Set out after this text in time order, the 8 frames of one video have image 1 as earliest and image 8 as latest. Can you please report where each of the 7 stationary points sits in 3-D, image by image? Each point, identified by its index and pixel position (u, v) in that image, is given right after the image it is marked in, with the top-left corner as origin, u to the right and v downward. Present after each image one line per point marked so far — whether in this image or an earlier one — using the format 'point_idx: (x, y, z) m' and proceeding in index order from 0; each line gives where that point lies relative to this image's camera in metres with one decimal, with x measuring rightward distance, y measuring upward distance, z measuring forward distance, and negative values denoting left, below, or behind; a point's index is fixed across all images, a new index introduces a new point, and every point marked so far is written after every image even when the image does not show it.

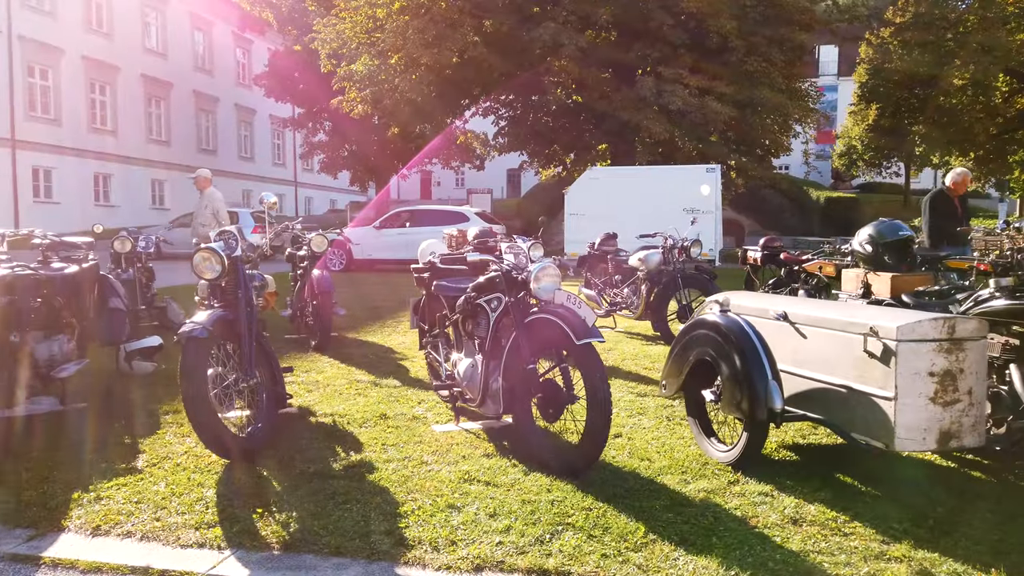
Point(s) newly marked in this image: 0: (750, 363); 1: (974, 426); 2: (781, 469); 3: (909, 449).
0: (+1.3, -0.4, +3.9) m
1: (+2.2, -0.6, +3.4) m
2: (+1.5, -1.0, +4.0) m
3: (+1.8, -0.7, +3.4) m
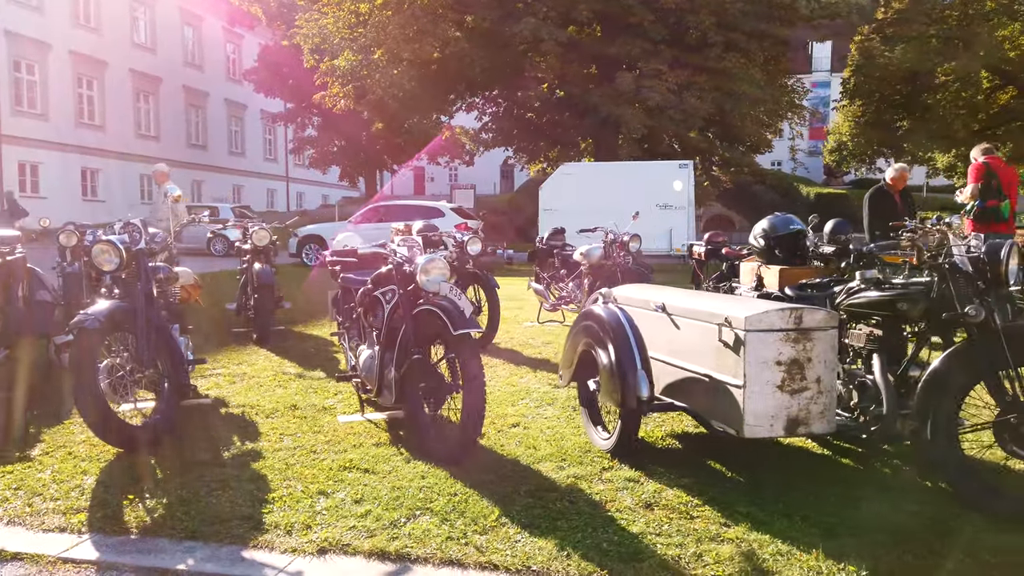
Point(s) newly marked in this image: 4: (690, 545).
0: (+0.6, -0.4, +4.0) m
1: (+1.5, -0.6, +3.5) m
2: (+0.8, -1.0, +4.1) m
3: (+1.2, -0.7, +3.5) m
4: (+0.7, -1.1, +3.1) m
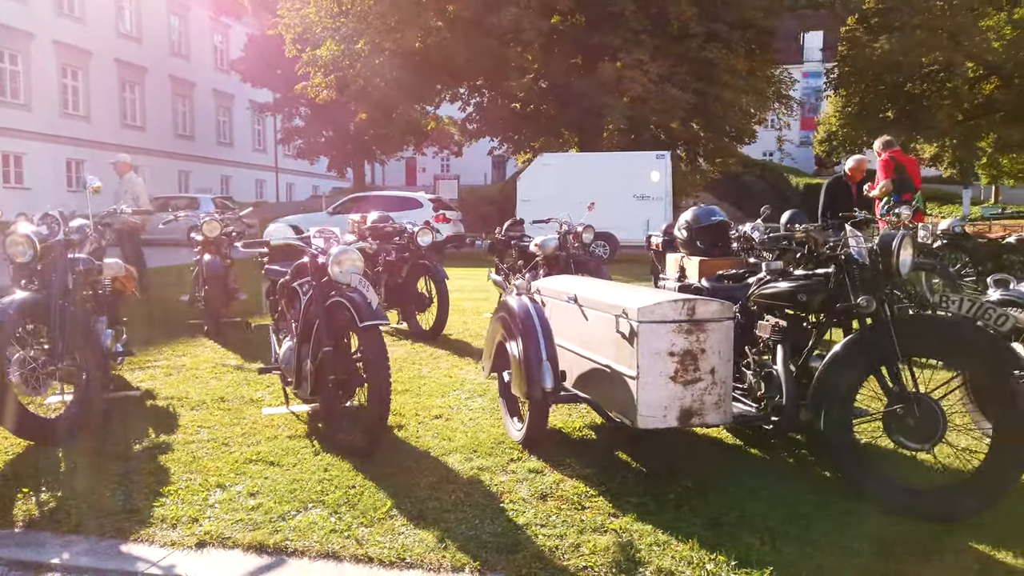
0: (+0.1, -0.3, +4.0) m
1: (+1.0, -0.6, +3.5) m
2: (+0.3, -0.9, +4.1) m
3: (+0.7, -0.7, +3.5) m
4: (+0.2, -1.0, +3.1) m
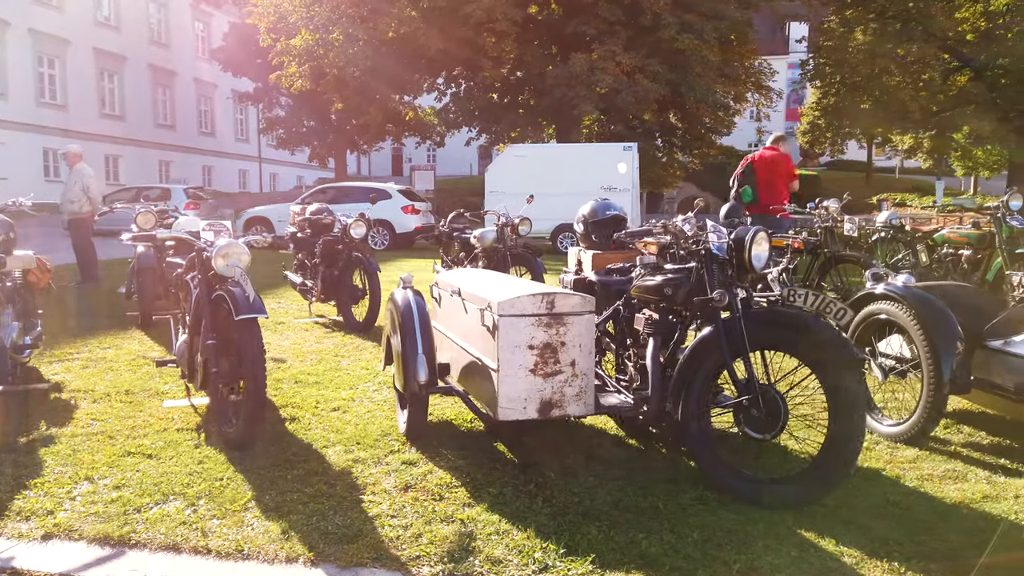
0: (-0.6, -0.3, +4.0) m
1: (+0.3, -0.5, +3.6) m
2: (-0.4, -0.9, +4.2) m
3: (0.0, -0.6, +3.5) m
4: (-0.4, -1.0, +3.1) m
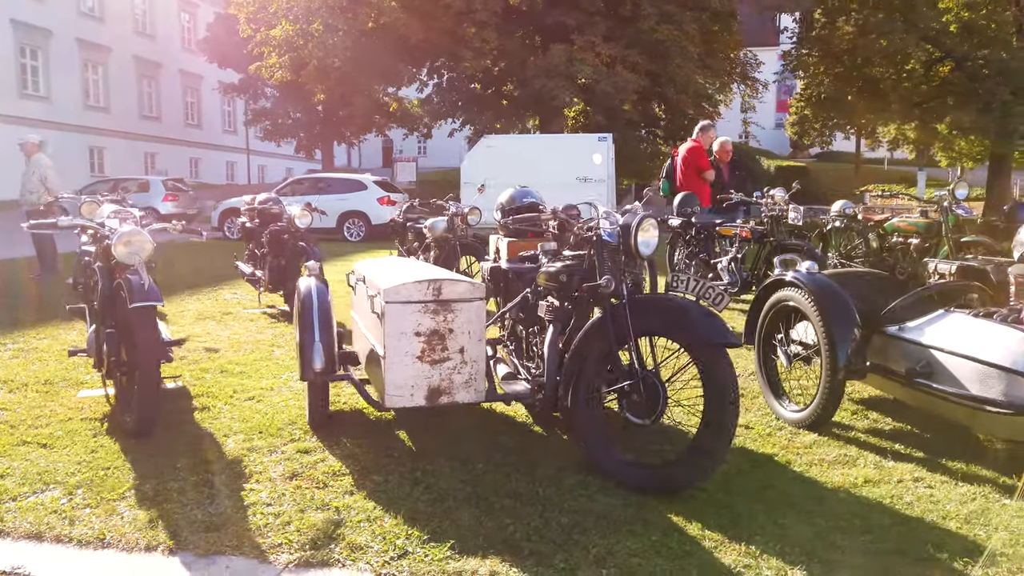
0: (-1.1, -0.2, +4.0) m
1: (-0.2, -0.5, +3.6) m
2: (-0.9, -0.8, +4.2) m
3: (-0.5, -0.6, +3.5) m
4: (-1.0, -1.0, +3.1) m
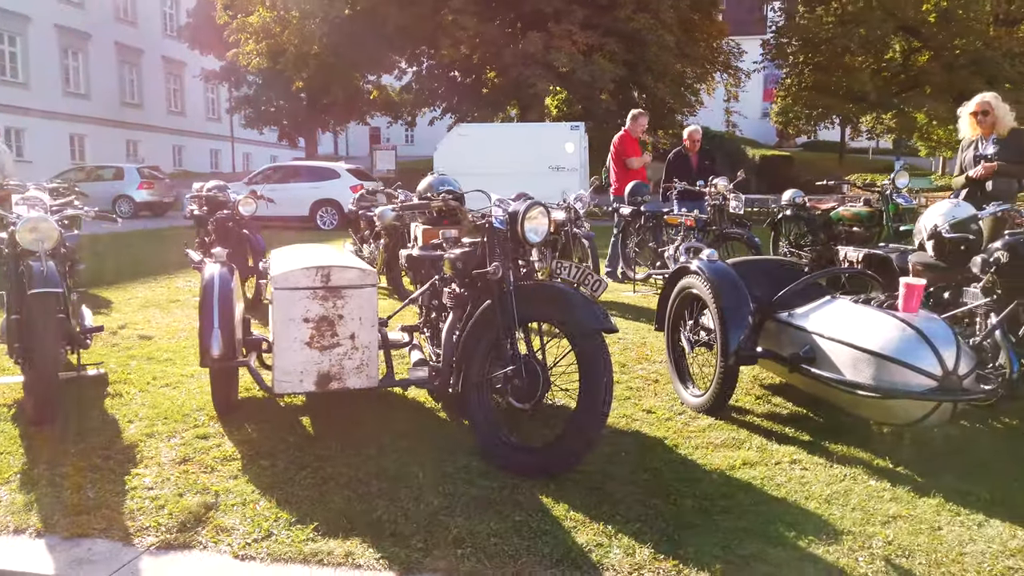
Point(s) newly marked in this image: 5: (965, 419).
0: (-1.7, -0.1, +4.0) m
1: (-0.8, -0.4, +3.6) m
2: (-1.5, -0.7, +4.2) m
3: (-1.1, -0.5, +3.5) m
4: (-1.5, -0.9, +3.1) m
5: (+2.5, -0.7, +4.0) m
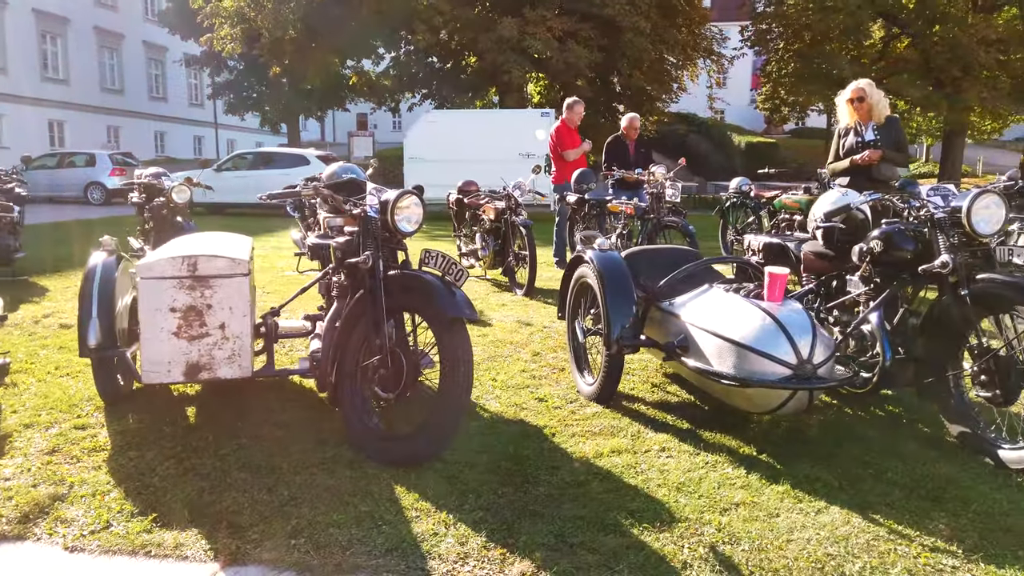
0: (-2.3, -0.1, +4.0) m
1: (-1.4, -0.3, +3.6) m
2: (-2.1, -0.7, +4.2) m
3: (-1.7, -0.4, +3.5) m
4: (-2.1, -0.9, +3.1) m
5: (+1.8, -0.6, +4.0) m
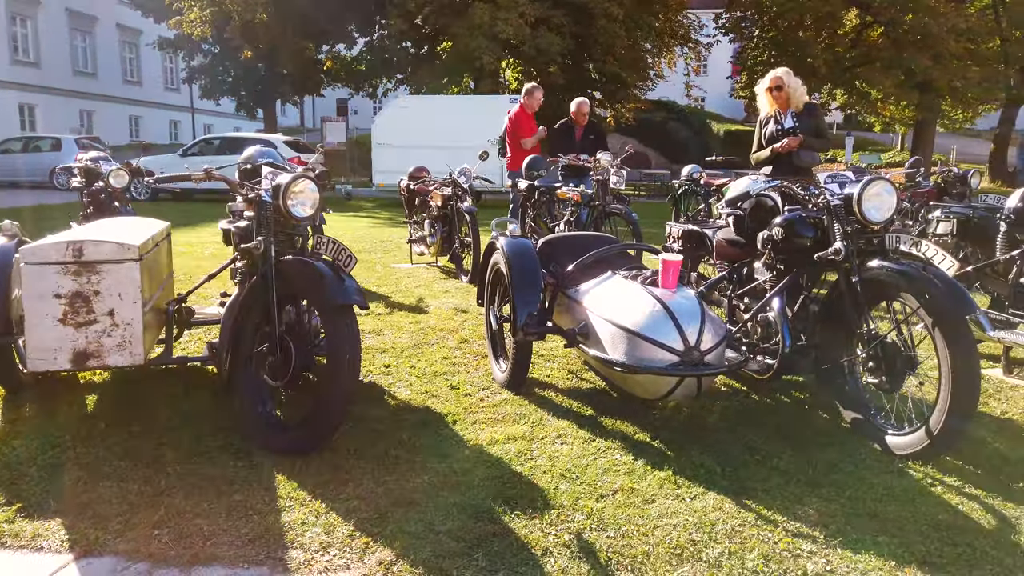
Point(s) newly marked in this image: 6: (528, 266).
0: (-2.8, 0.0, +3.9) m
1: (-1.9, -0.3, +3.5) m
2: (-2.6, -0.6, +4.1) m
3: (-2.2, -0.4, +3.4) m
4: (-2.6, -0.8, +3.0) m
5: (+1.3, -0.6, +4.0) m
6: (+0.1, +0.1, +4.0) m
